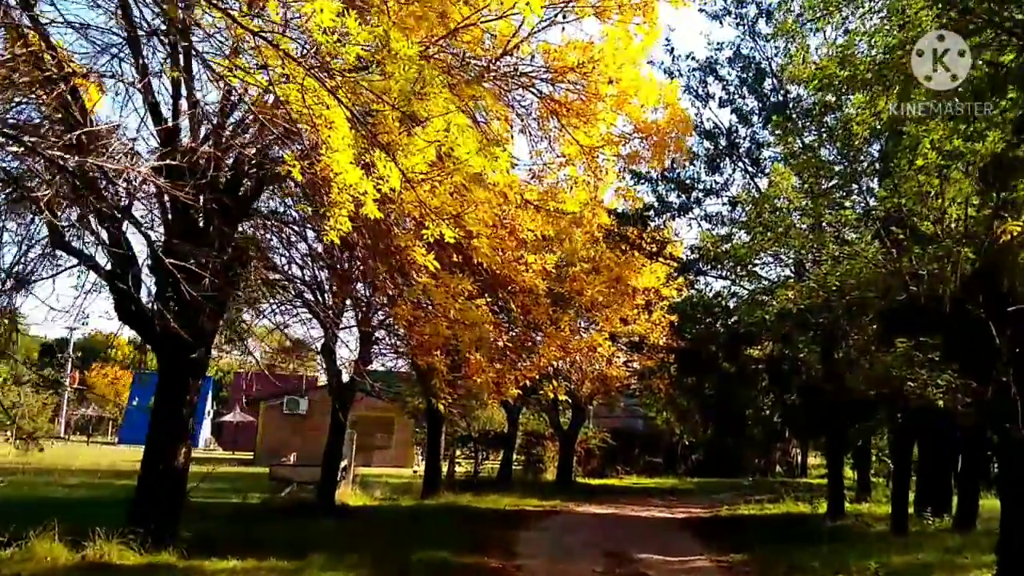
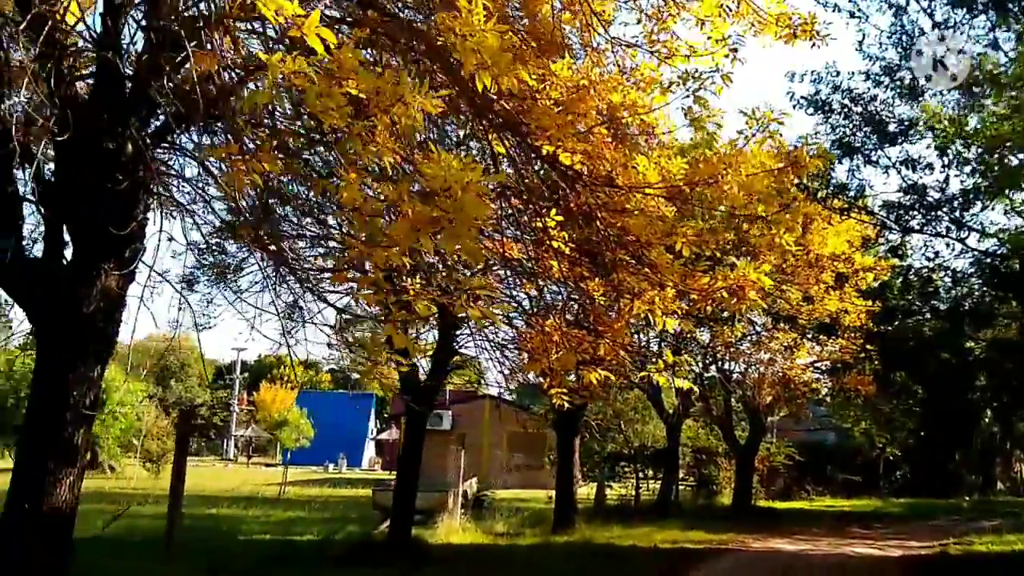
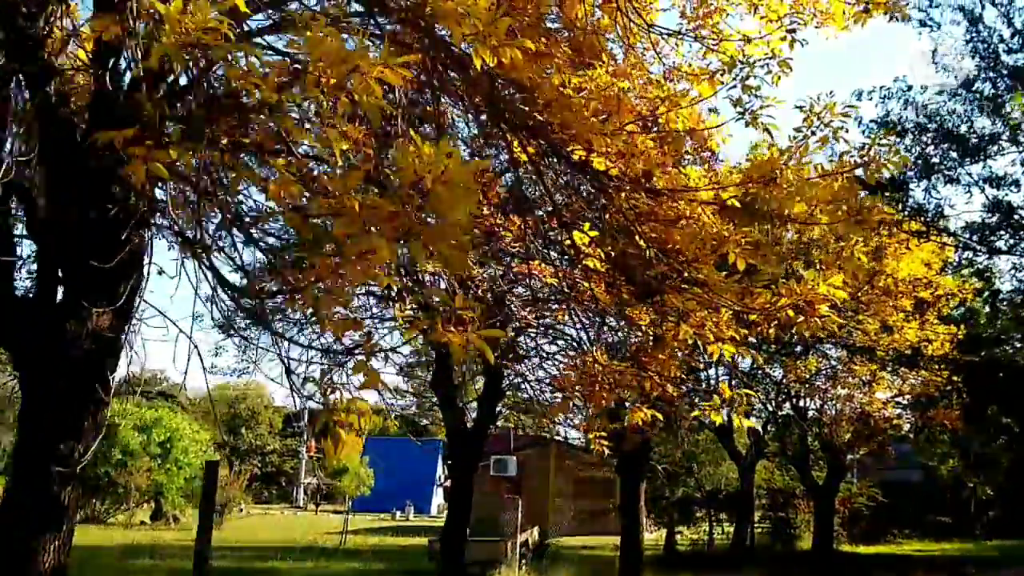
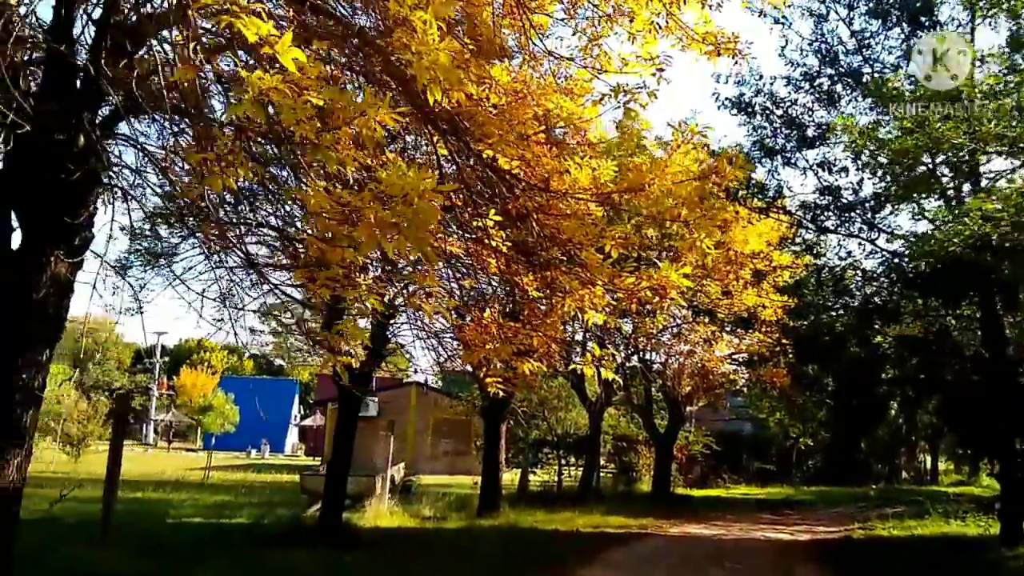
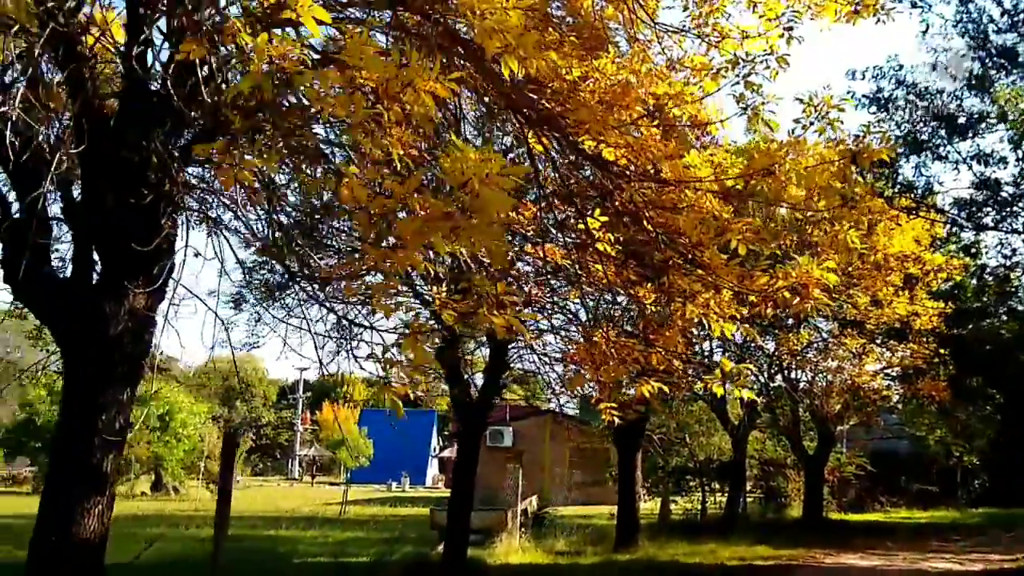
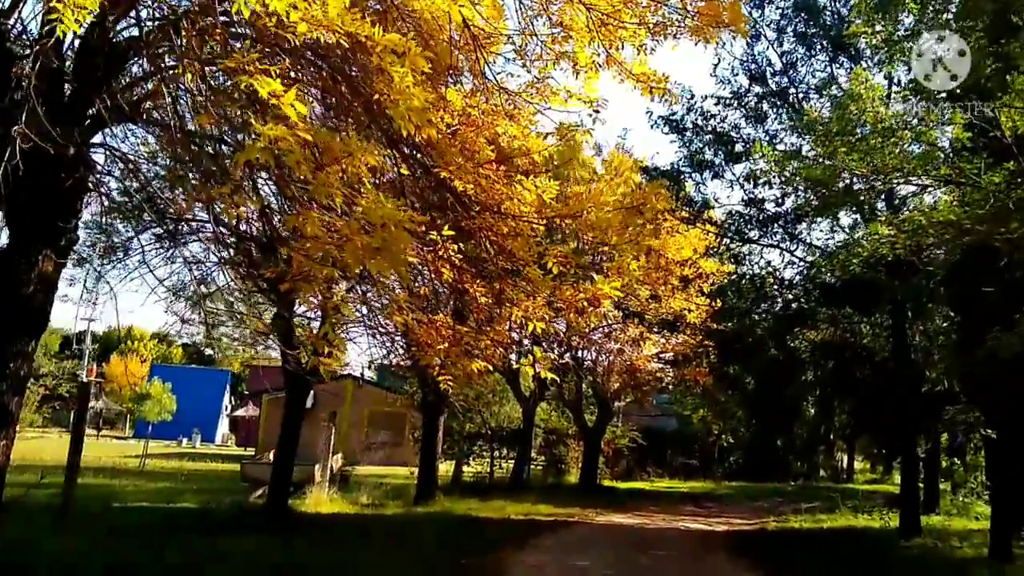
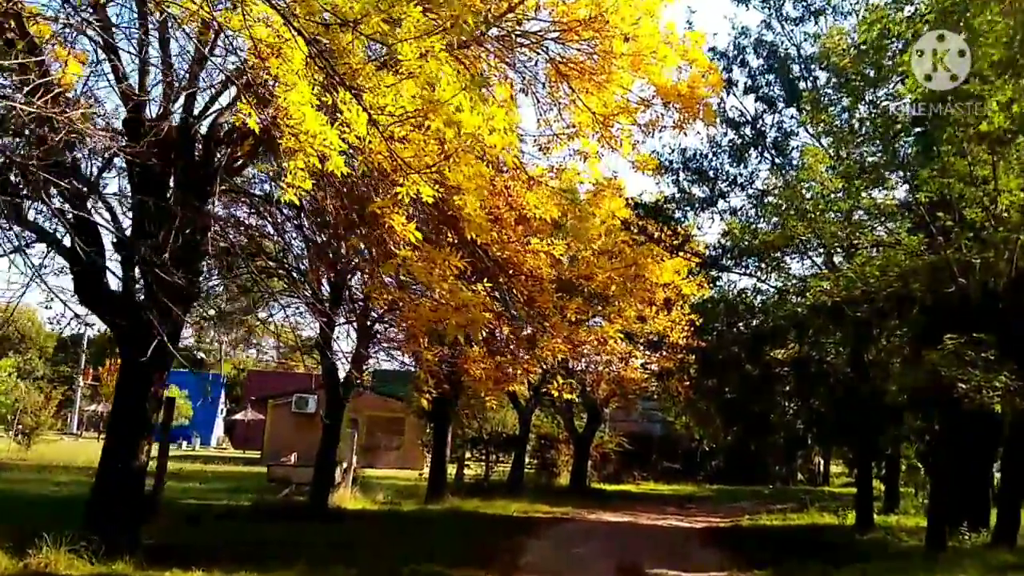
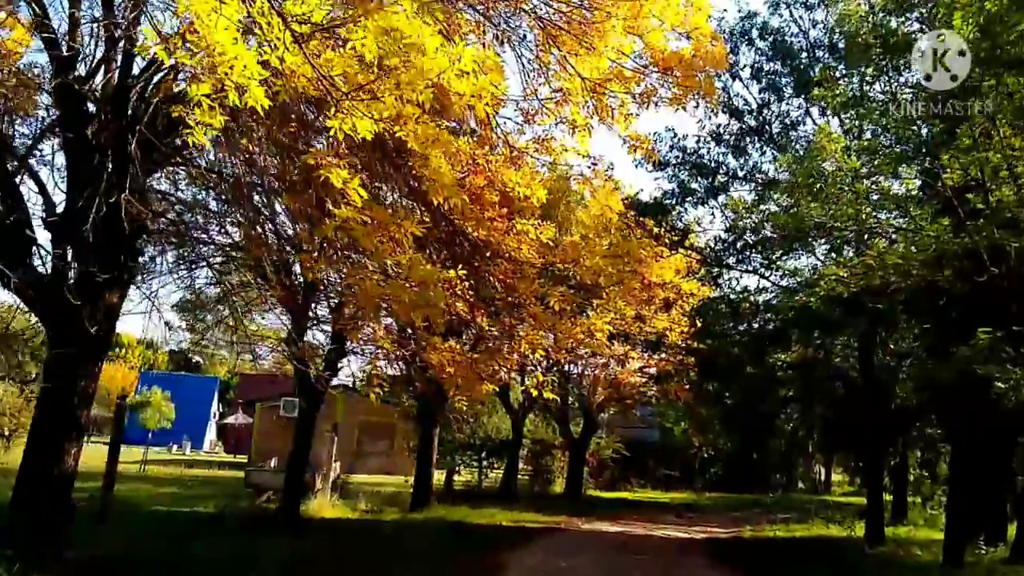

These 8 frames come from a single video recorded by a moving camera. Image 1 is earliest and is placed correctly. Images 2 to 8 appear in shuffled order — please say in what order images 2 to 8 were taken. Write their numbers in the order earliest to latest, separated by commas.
7, 8, 6, 4, 2, 5, 3
